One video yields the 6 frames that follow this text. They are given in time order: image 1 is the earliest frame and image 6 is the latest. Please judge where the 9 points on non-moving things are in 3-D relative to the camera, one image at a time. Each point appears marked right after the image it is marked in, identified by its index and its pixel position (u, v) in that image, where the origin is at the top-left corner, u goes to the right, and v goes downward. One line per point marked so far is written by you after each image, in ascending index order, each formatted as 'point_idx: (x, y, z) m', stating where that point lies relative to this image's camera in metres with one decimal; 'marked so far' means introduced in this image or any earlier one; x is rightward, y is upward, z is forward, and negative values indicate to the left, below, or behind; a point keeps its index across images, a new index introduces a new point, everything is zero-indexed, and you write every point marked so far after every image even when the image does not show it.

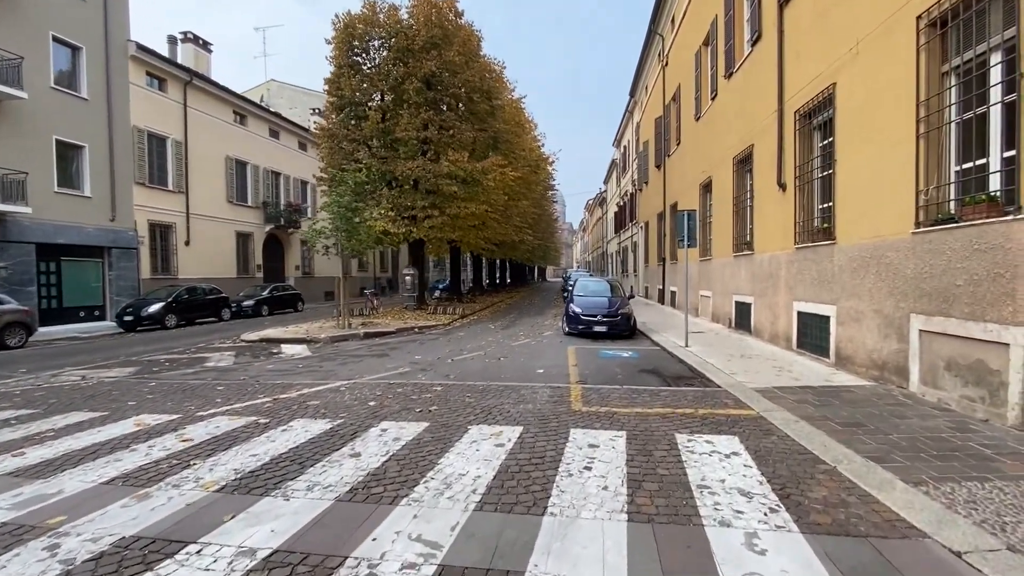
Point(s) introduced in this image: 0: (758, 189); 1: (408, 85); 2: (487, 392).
0: (+5.9, +2.4, +11.5) m
1: (-4.2, +8.1, +19.2) m
2: (-0.4, -1.5, +7.0) m
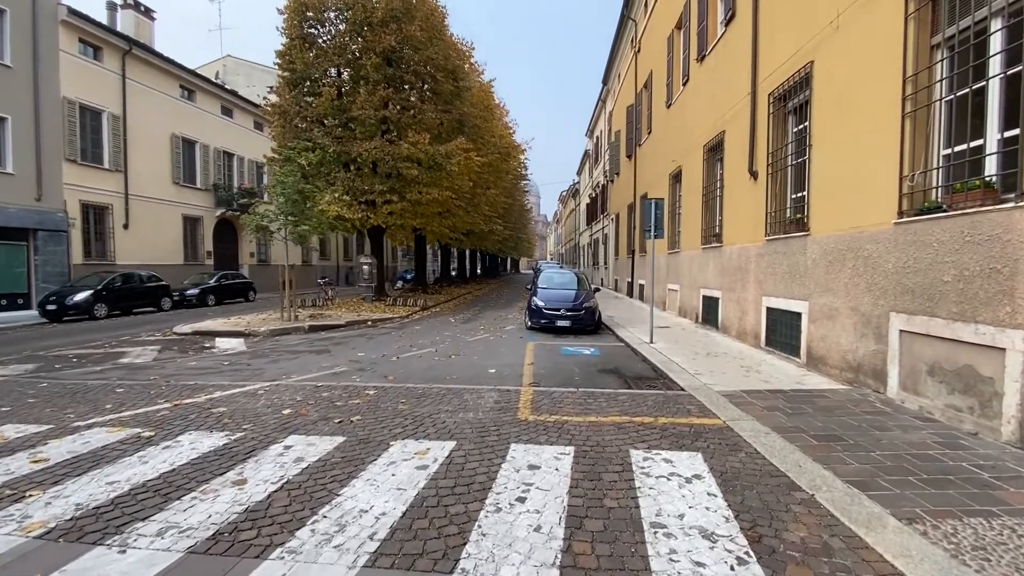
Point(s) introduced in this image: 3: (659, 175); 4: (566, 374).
0: (+4.9, +2.5, +11.0) m
1: (-5.5, +8.5, +18.0) m
2: (-1.1, -1.4, +6.1) m
3: (+5.5, +4.2, +18.1) m
4: (+0.9, -1.3, +7.5) m
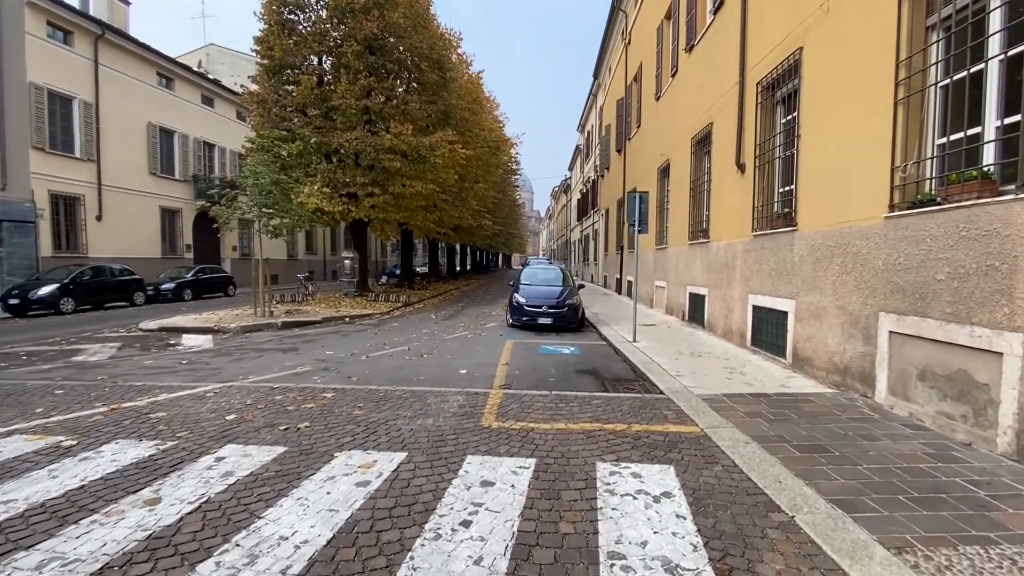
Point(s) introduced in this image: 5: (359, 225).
0: (+4.5, +2.6, +10.6) m
1: (-6.0, +8.7, +17.4) m
2: (-1.5, -1.3, +5.7) m
3: (+5.0, +4.3, +17.7) m
4: (+0.4, -1.3, +7.1) m
5: (-6.2, +2.6, +19.6) m
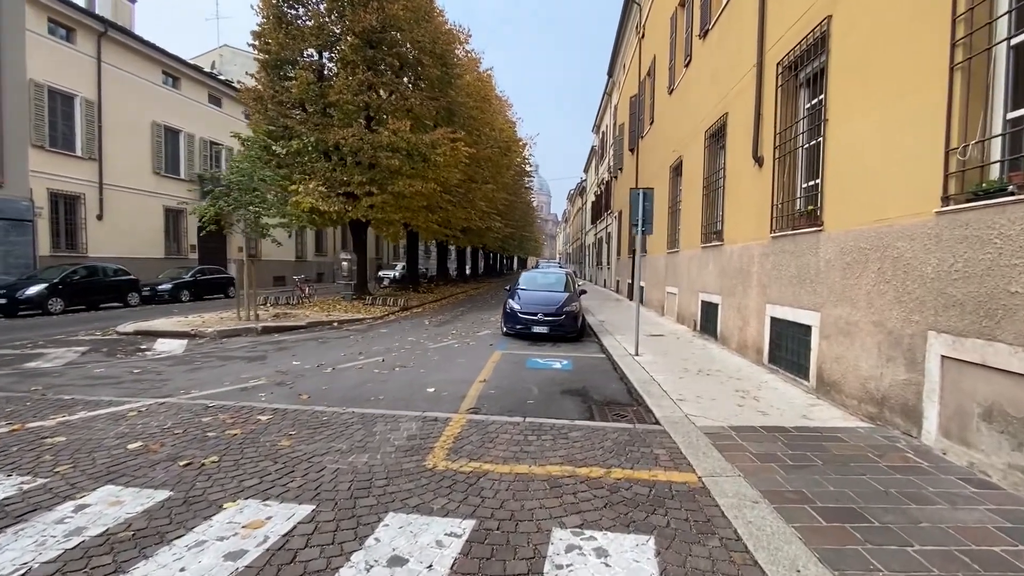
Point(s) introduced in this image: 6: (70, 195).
0: (+4.3, +2.4, +9.5) m
1: (-5.8, +8.6, +16.8) m
2: (-1.9, -1.4, +4.9) m
3: (+5.1, +4.1, +16.6) m
4: (+0.1, -1.4, +6.2) m
5: (-6.0, +2.5, +18.9) m
6: (-17.5, +3.7, +19.2) m
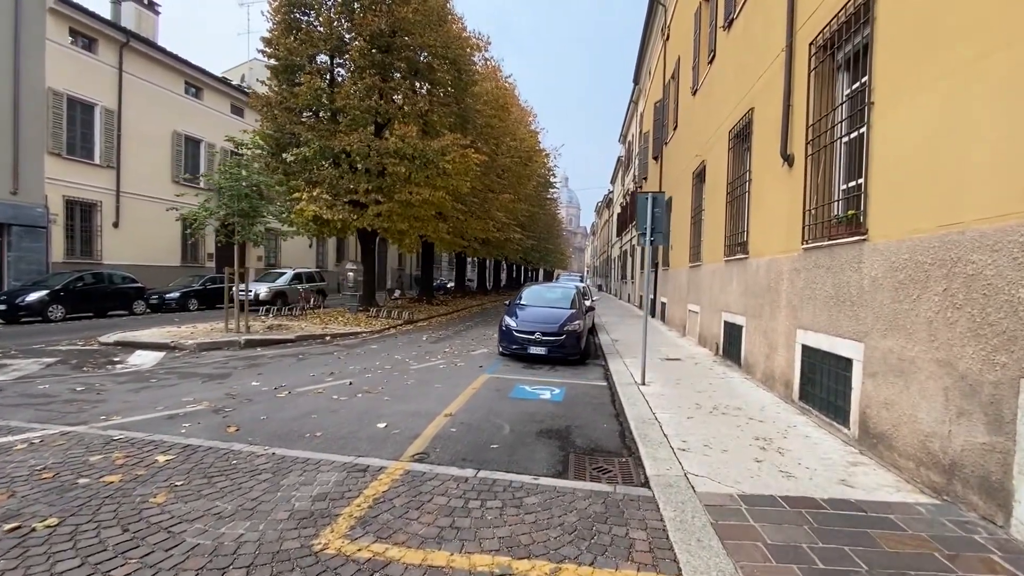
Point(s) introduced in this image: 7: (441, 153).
0: (+4.2, +2.1, +8.3) m
1: (-5.4, +8.2, +16.3) m
2: (-2.3, -1.5, +3.9) m
3: (+5.5, +3.5, +15.4) m
4: (-0.2, -1.6, +5.2) m
5: (-5.6, +2.0, +18.3) m
6: (-17.0, +3.4, +19.3) m
7: (-2.5, +4.8, +17.0) m
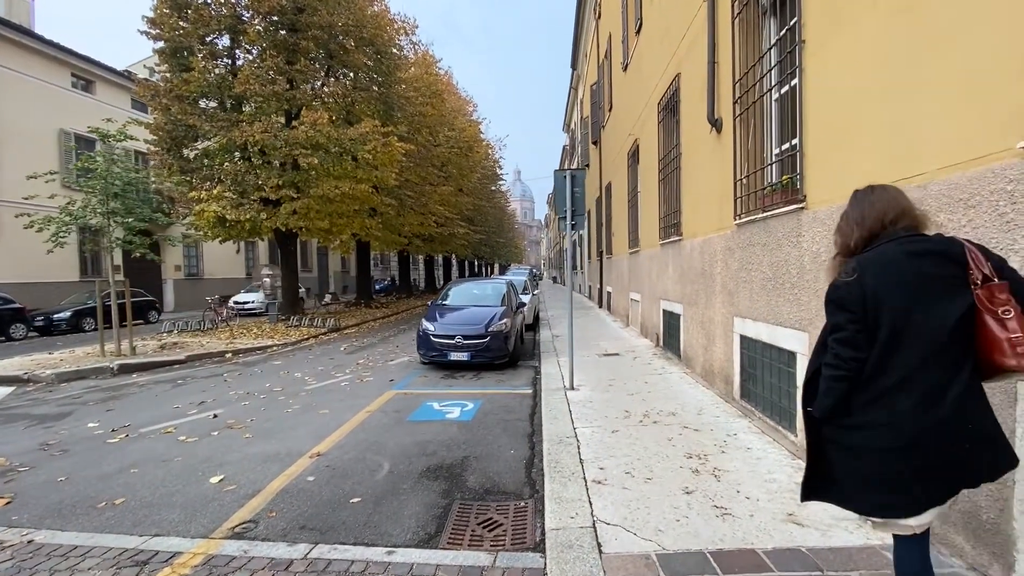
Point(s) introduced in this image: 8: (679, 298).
0: (+2.7, +2.3, +7.5) m
1: (-7.8, +8.0, +14.6) m
2: (-3.2, -1.7, +2.6) m
3: (+3.3, +3.9, +14.6) m
4: (-1.3, -1.6, +4.0) m
5: (-7.9, +1.8, +16.6) m
6: (-19.4, +2.6, +16.7) m
7: (-4.9, +4.7, +15.6) m
8: (+2.7, -0.2, +7.9) m
